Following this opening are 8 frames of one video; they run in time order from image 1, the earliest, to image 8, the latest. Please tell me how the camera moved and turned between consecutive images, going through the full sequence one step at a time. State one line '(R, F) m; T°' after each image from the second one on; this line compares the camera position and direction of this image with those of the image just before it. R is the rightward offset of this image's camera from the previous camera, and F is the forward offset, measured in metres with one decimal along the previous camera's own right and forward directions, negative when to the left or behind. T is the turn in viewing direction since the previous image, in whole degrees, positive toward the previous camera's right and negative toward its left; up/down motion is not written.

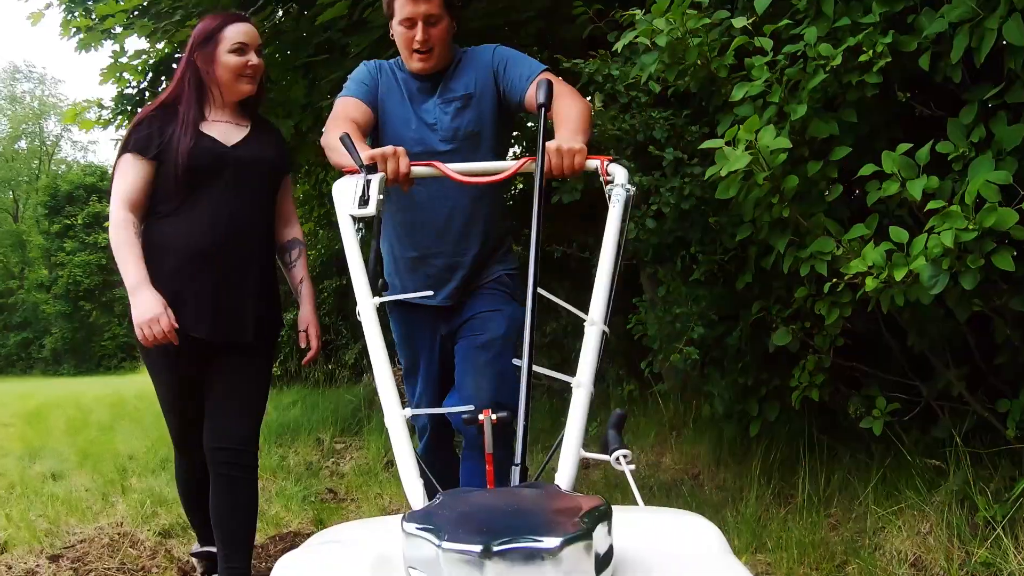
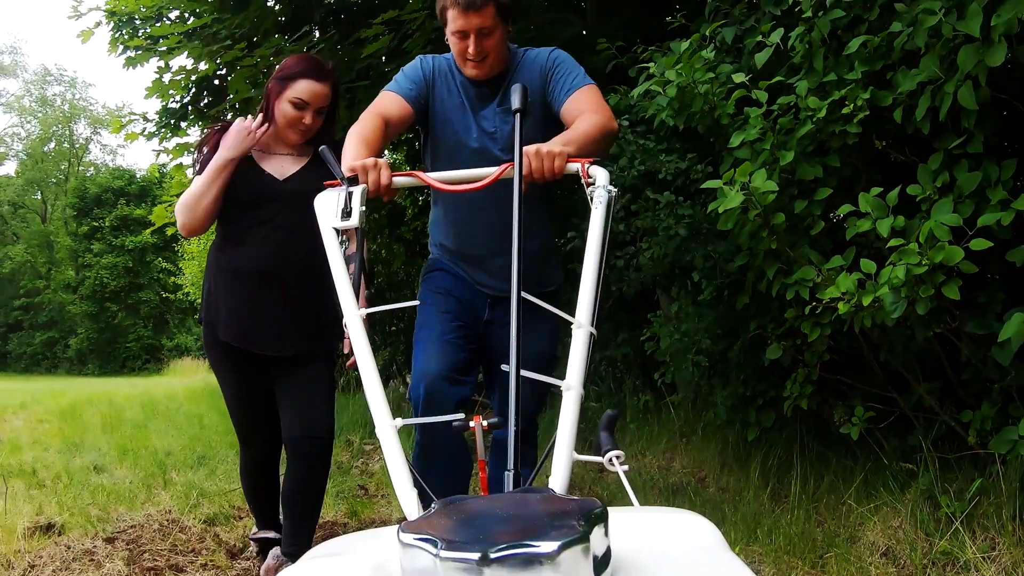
(0.0, -0.3) m; -1°
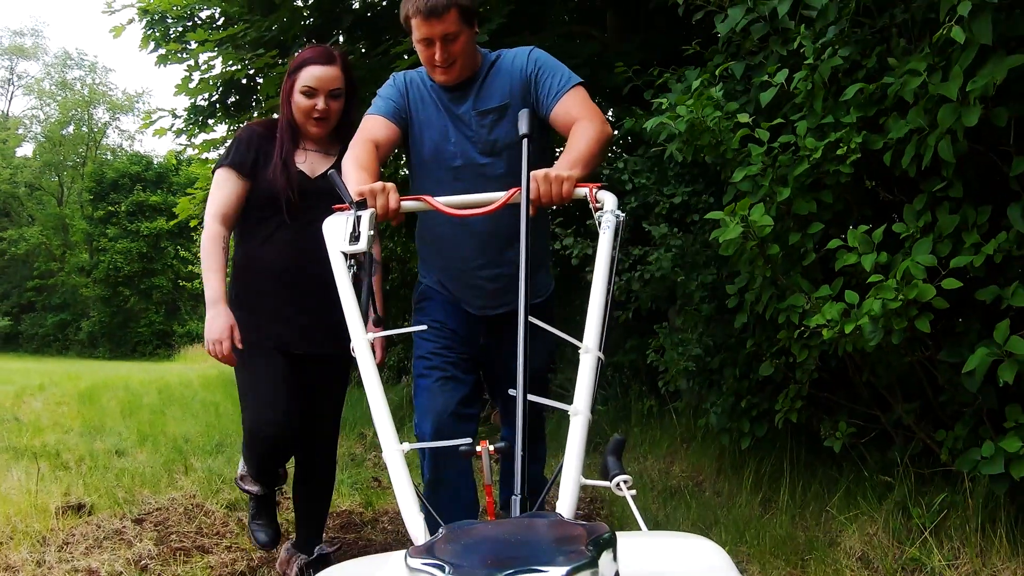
(0.0, -0.2) m; -1°
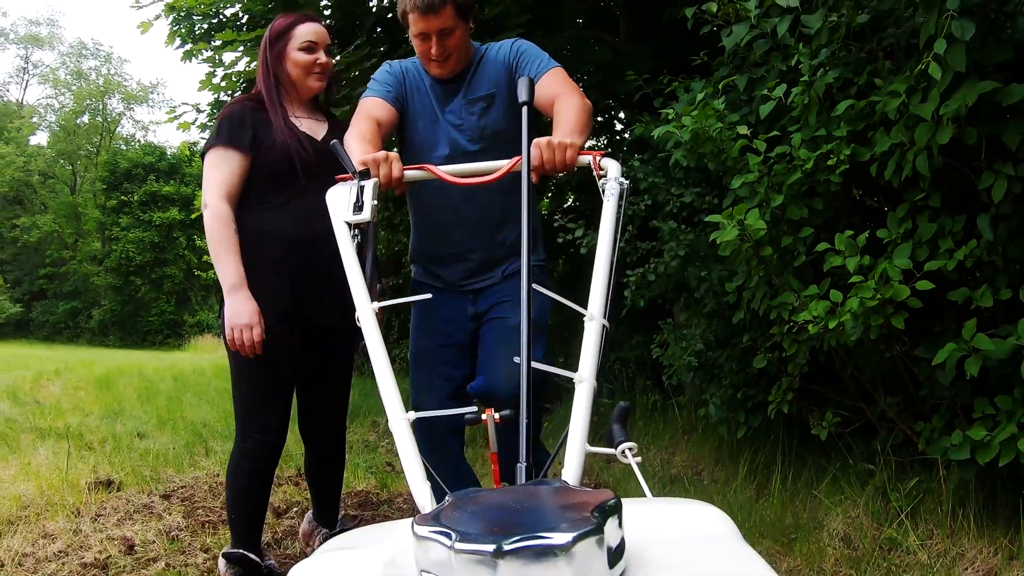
(0.0, -0.2) m; -1°
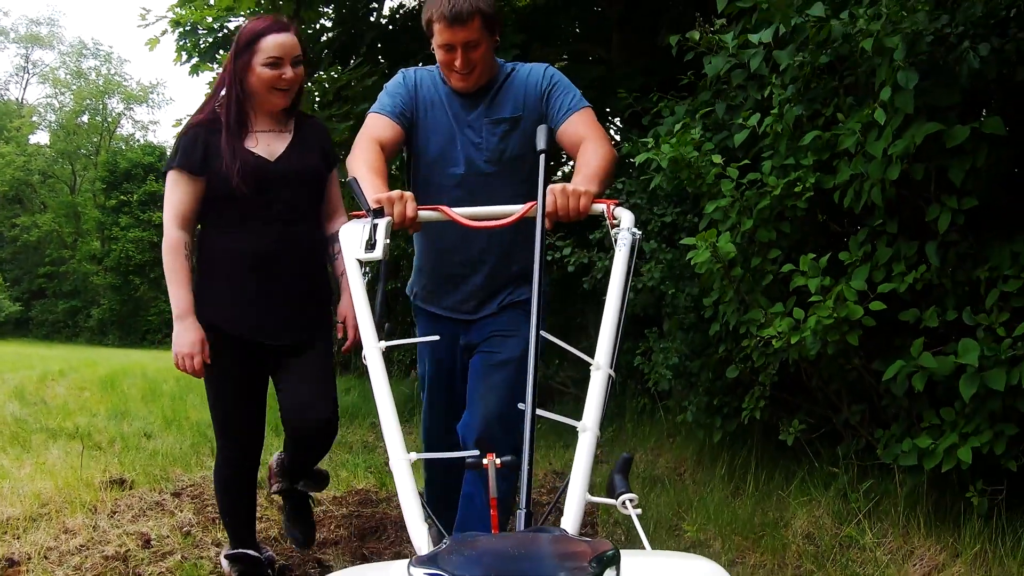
(0.0, -0.2) m; 0°
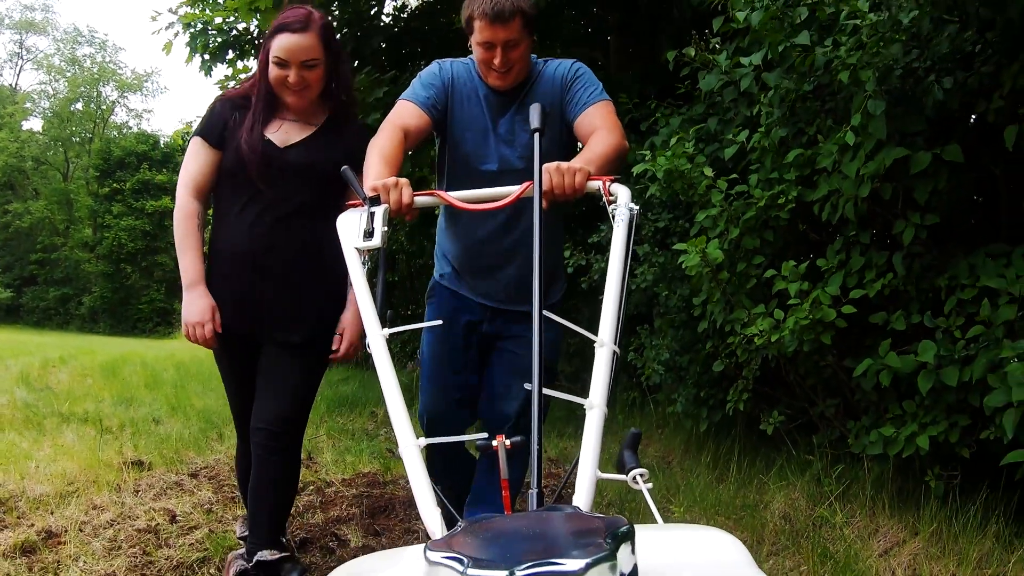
(-0.1, -0.3) m; +1°
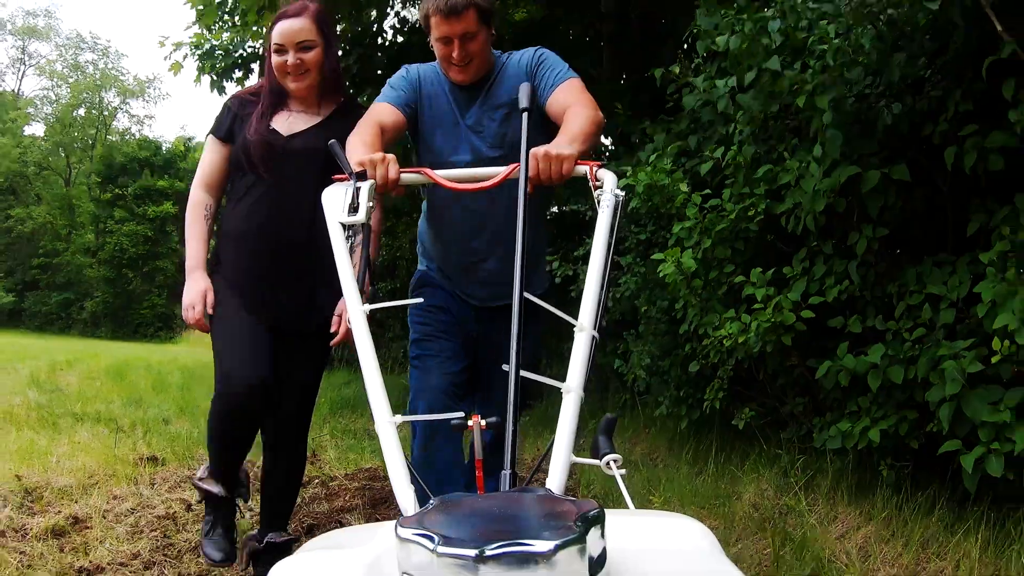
(0.0, -0.3) m; 0°
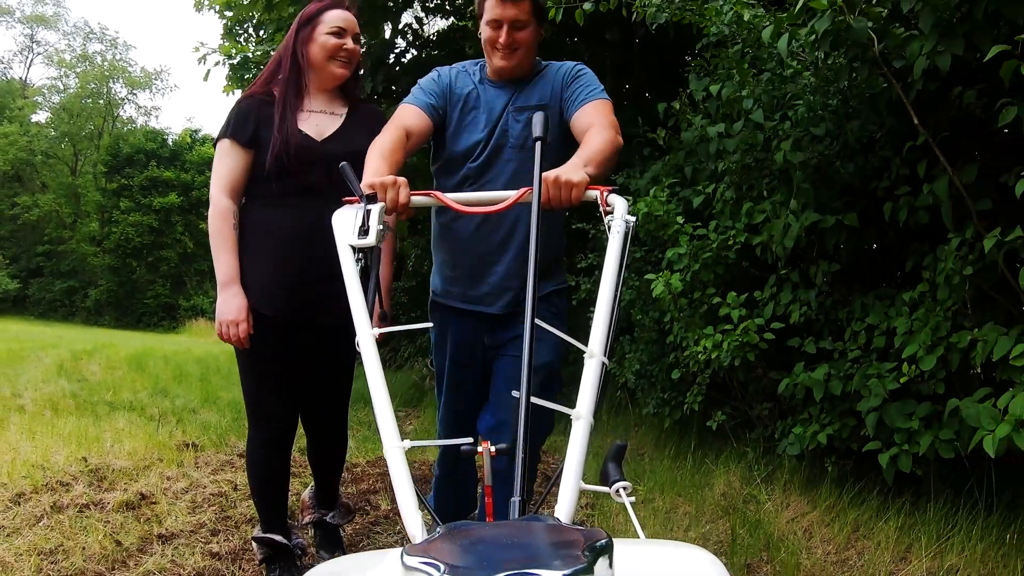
(0.0, -0.6) m; 0°
